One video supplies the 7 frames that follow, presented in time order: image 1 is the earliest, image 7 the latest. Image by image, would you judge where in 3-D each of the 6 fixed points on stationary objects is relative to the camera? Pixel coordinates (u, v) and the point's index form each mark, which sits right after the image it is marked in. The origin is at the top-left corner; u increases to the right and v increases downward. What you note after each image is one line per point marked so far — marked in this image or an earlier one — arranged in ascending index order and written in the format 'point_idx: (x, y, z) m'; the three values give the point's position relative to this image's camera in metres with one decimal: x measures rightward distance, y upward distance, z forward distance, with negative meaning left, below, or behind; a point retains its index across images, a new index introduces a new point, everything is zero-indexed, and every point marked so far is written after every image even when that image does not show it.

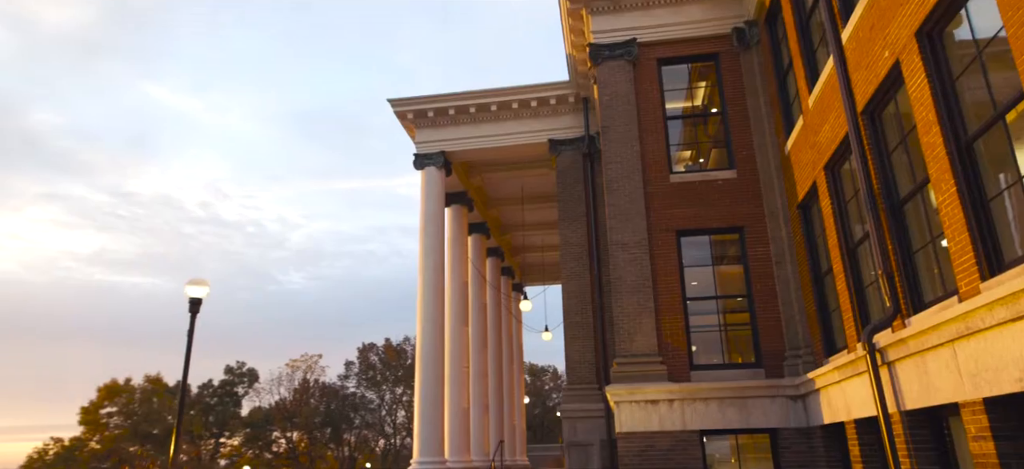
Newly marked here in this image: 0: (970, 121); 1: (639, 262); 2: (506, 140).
0: (+4.8, +1.2, +7.4) m
1: (+2.5, -0.6, +13.9) m
2: (-0.2, +2.6, +19.7) m
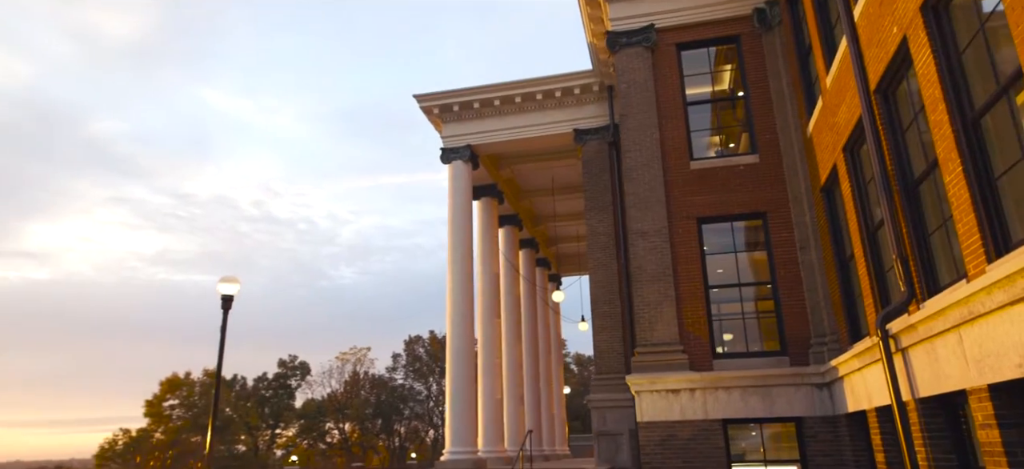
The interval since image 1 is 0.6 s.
0: (+4.7, +1.4, +7.1) m
1: (+2.9, -0.3, +13.7) m
2: (+0.5, +2.9, +19.7) m
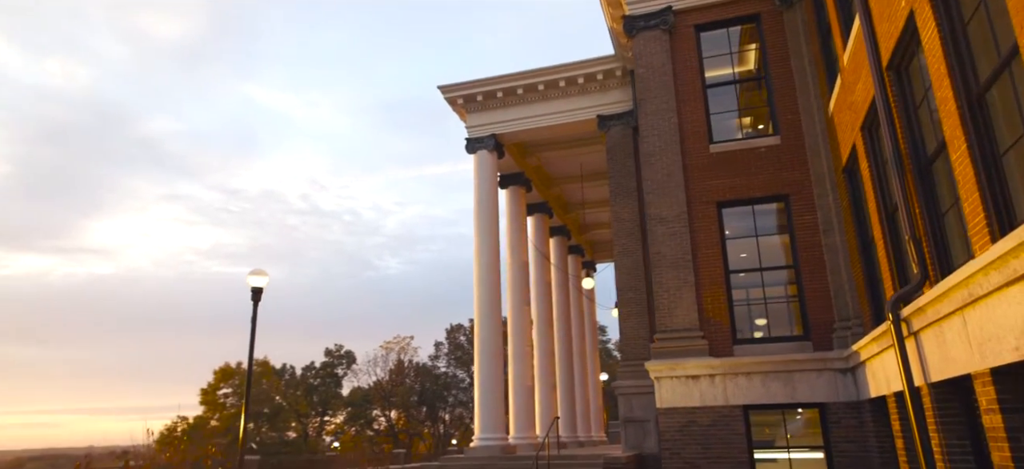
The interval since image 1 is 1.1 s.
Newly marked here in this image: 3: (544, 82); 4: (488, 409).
0: (+4.5, +1.6, +6.9) m
1: (+3.2, 0.0, +13.6) m
2: (+1.2, +3.2, +19.7) m
3: (+0.9, +4.2, +19.5) m
4: (-0.6, -4.5, +18.2) m
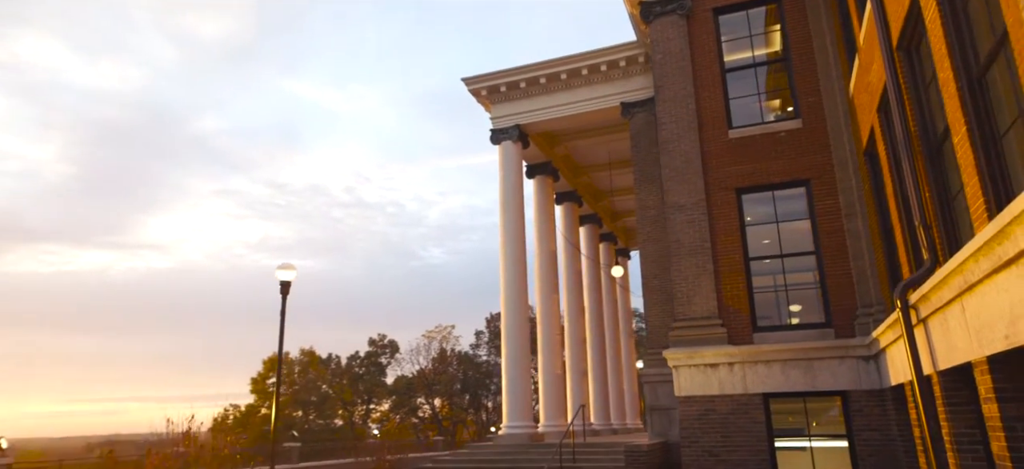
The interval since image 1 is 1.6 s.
0: (+4.4, +1.7, +6.6) m
1: (+3.5, +0.2, +13.5) m
2: (+1.8, +3.5, +19.6) m
3: (+1.5, +4.5, +19.5) m
4: (+0.1, -4.3, +18.4) m
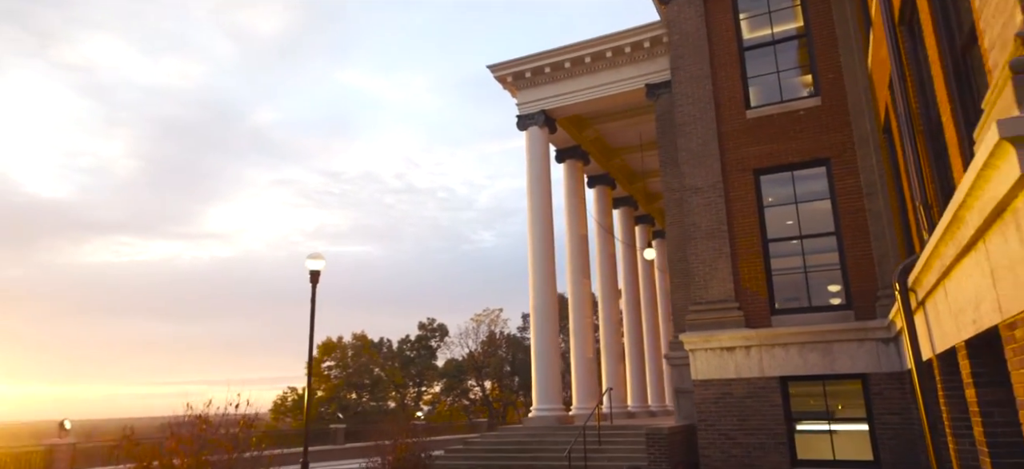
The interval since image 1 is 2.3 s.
0: (+4.1, +1.9, +6.4) m
1: (+3.8, +0.5, +13.4) m
2: (+2.5, +4.0, +19.5) m
3: (+2.2, +5.0, +19.4) m
4: (+0.9, -3.9, +18.6) m
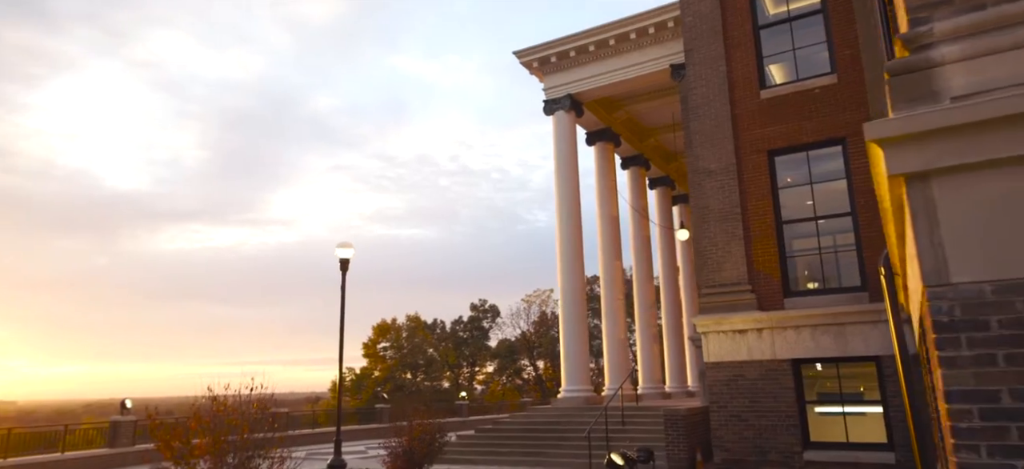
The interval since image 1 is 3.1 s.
0: (+3.8, +2.0, +6.3) m
1: (+4.1, +0.8, +13.3) m
2: (+3.2, +4.5, +19.5) m
3: (+2.8, +5.4, +19.3) m
4: (+1.6, -3.4, +18.9) m
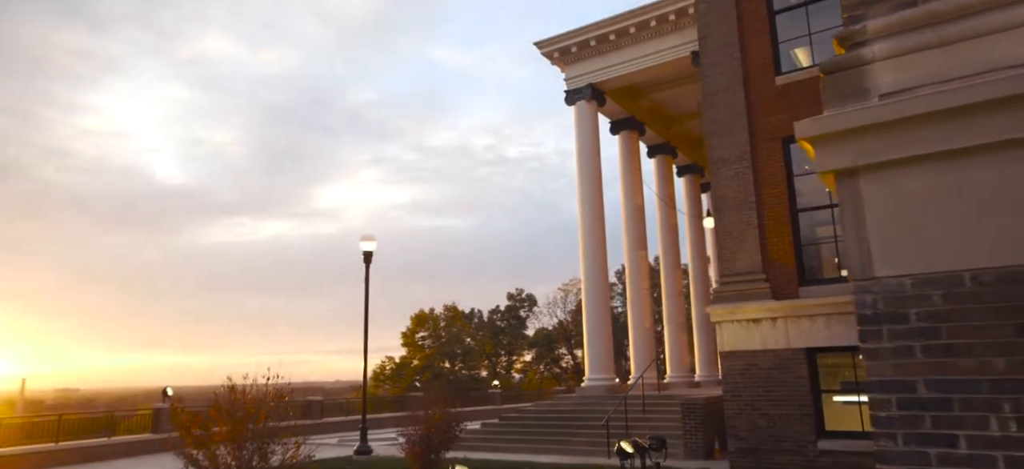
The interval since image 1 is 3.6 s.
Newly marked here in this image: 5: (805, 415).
0: (+3.6, +2.1, +6.3) m
1: (+4.3, +1.1, +13.2) m
2: (+3.8, +4.8, +19.4) m
3: (+3.4, +5.7, +19.2) m
4: (+2.3, -3.2, +19.1) m
5: (+4.9, -3.0, +11.8) m
